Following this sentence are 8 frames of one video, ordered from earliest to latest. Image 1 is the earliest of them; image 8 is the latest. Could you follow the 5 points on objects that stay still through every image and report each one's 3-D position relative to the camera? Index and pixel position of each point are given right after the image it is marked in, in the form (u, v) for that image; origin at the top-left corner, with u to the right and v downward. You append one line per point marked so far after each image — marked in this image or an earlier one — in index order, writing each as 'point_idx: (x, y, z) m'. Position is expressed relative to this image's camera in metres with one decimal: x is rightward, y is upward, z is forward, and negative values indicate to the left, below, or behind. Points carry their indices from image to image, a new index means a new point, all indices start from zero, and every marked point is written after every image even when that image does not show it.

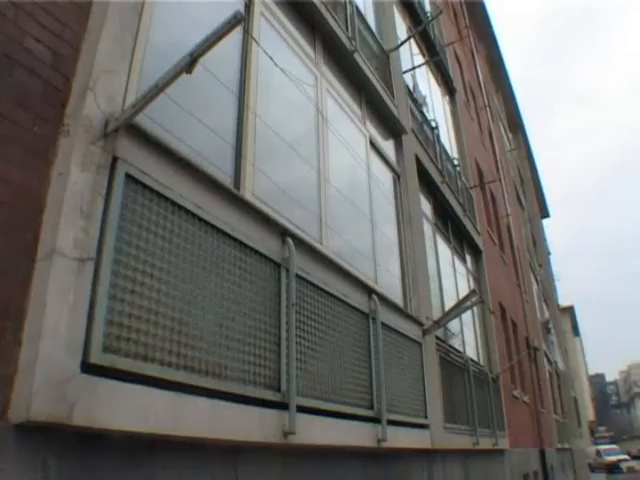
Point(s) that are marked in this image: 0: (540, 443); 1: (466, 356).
0: (+3.7, -3.5, +13.2) m
1: (+1.9, -1.5, +10.3) m
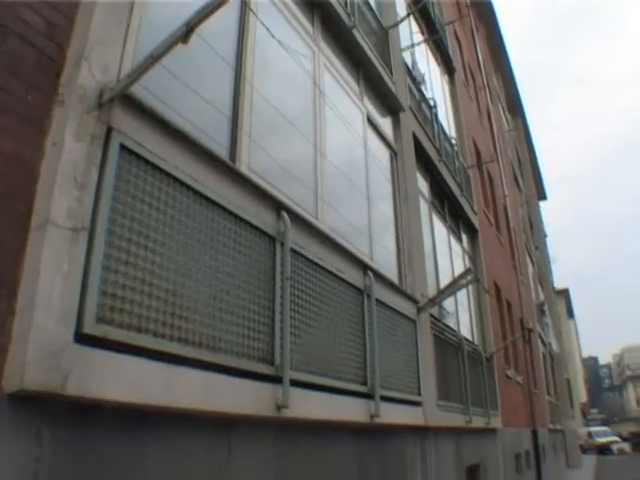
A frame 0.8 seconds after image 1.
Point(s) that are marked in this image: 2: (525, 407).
0: (+3.6, -3.2, +13.3) m
1: (+1.9, -1.3, +10.3) m
2: (+3.4, -2.8, +12.9) m
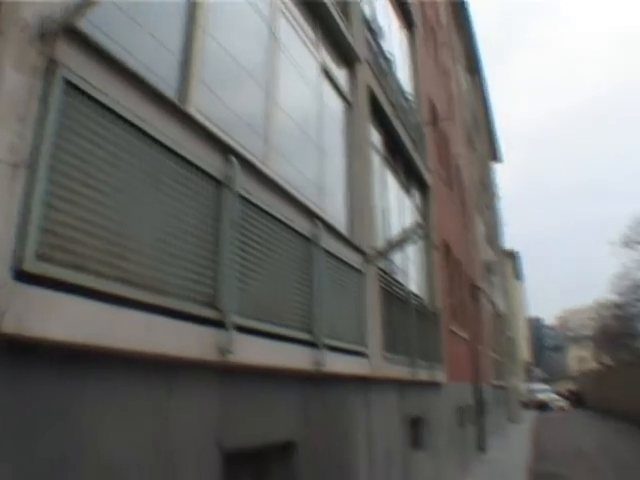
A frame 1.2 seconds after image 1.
0: (+2.7, -2.5, +13.7) m
1: (+1.2, -0.7, +10.5) m
2: (+2.5, -2.1, +13.2) m
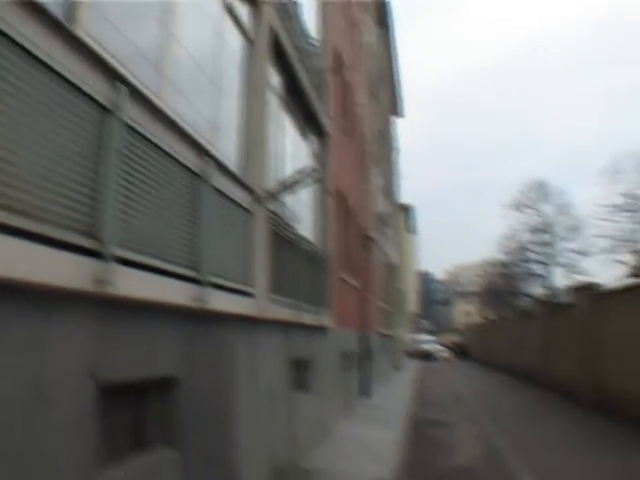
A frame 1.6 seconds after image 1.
0: (+0.8, -1.6, +14.1) m
1: (-0.3, +0.1, +10.6) m
2: (+0.6, -1.2, +13.5) m
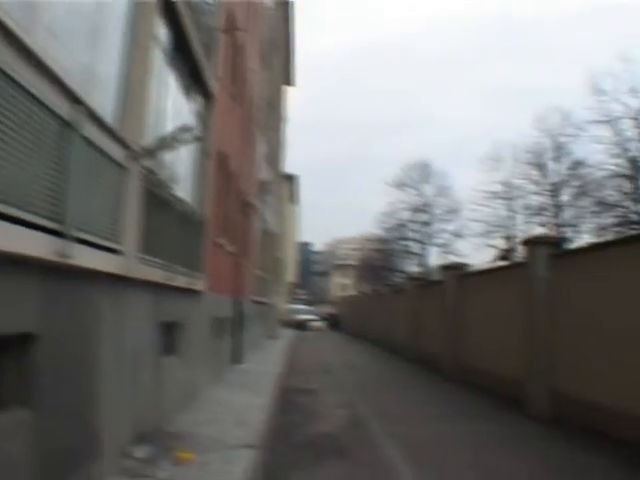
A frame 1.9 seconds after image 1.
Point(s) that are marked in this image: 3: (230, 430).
0: (-1.5, -1.0, +14.0) m
1: (-1.9, +0.6, +10.3) m
2: (-1.5, -0.6, +13.5) m
3: (-1.3, -2.8, +11.1) m
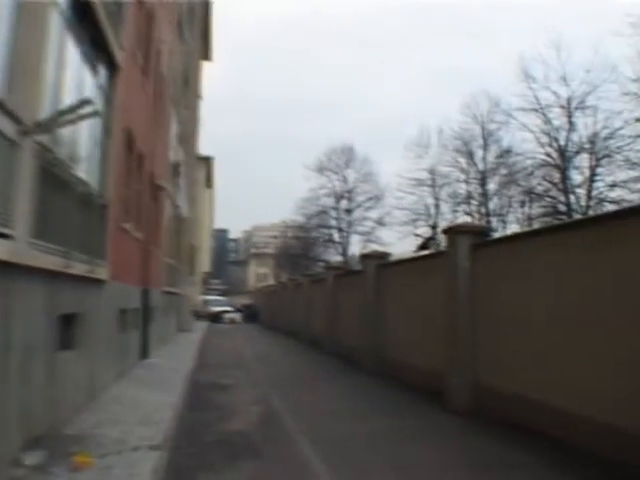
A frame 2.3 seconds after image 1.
0: (-3.0, -0.7, +13.1) m
1: (-3.0, +0.8, +9.4) m
2: (-2.9, -0.4, +12.5) m
3: (-2.5, -2.6, +10.3) m
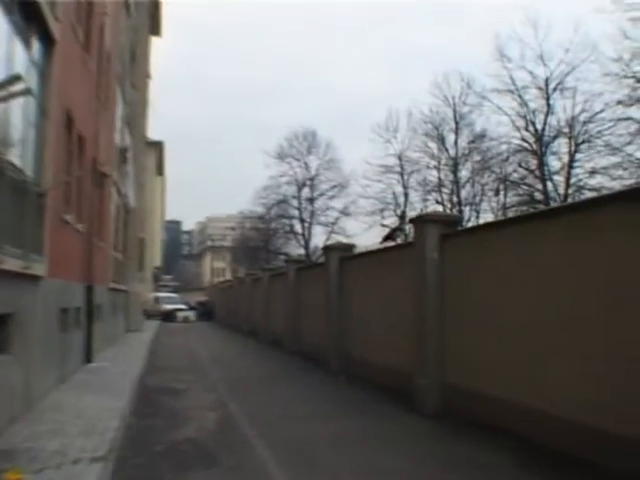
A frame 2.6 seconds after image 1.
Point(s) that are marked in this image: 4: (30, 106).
0: (-3.6, -0.6, +12.1) m
1: (-3.5, +0.9, +8.3) m
2: (-3.5, -0.3, +11.5) m
3: (-3.0, -2.5, +9.3) m
4: (-3.4, +1.6, +9.1) m
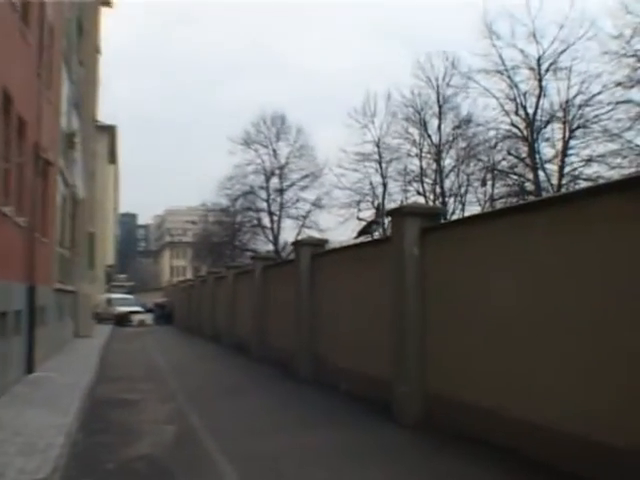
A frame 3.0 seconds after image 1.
0: (-4.0, -0.5, +10.9) m
1: (-3.8, +0.9, +7.2) m
2: (-3.9, -0.2, +10.4) m
3: (-3.3, -2.4, +8.2) m
4: (-3.7, +1.6, +7.9) m
